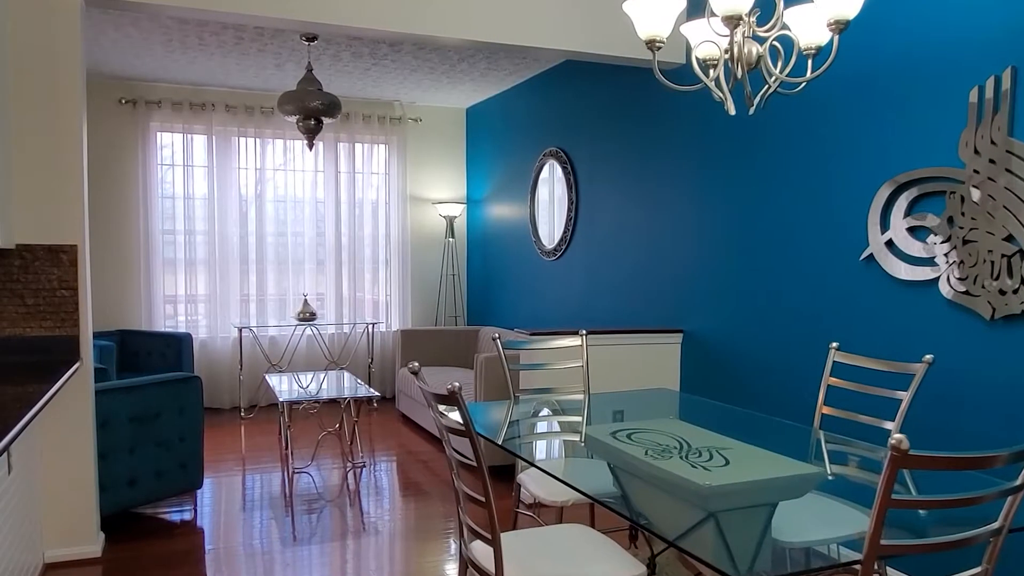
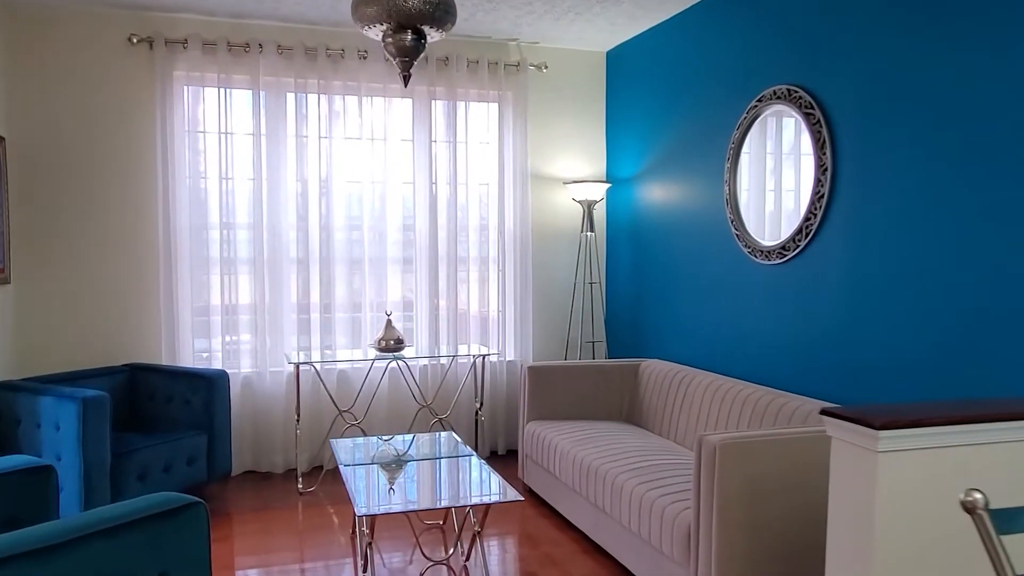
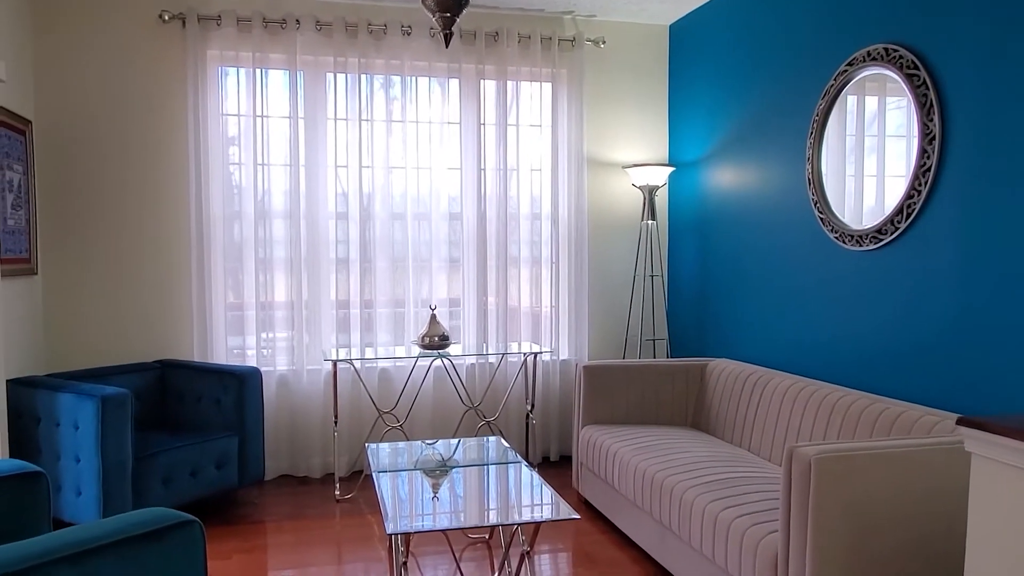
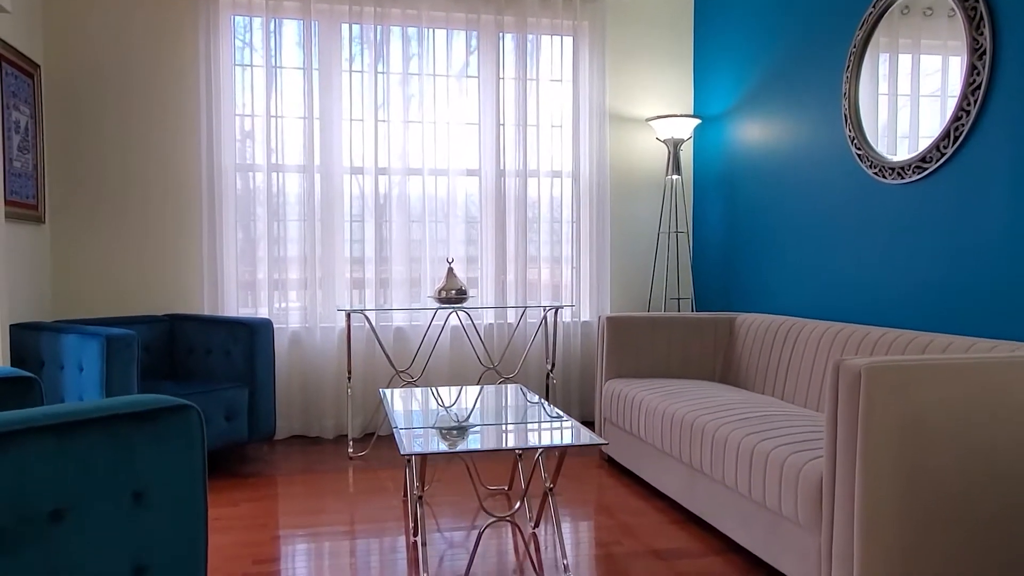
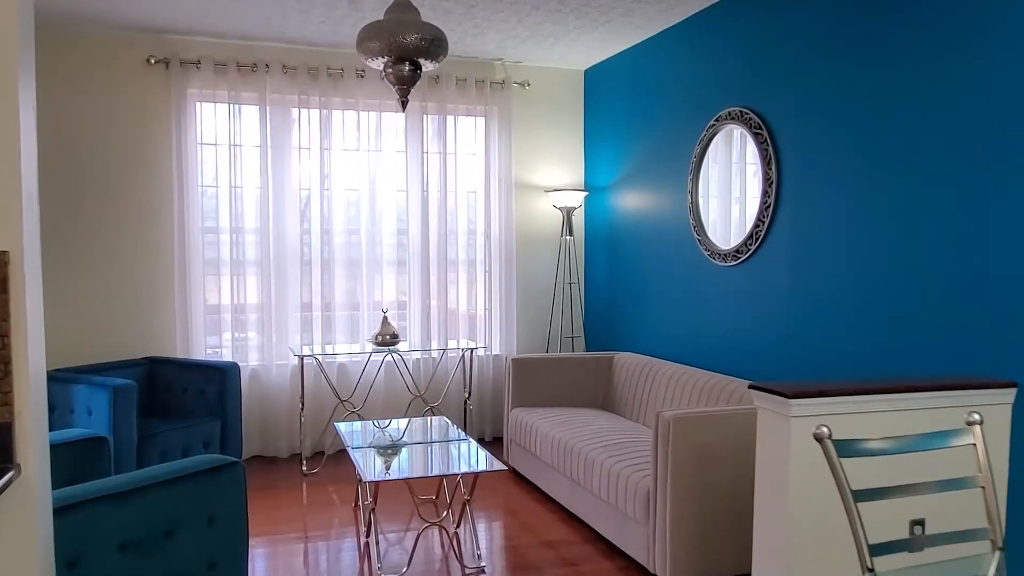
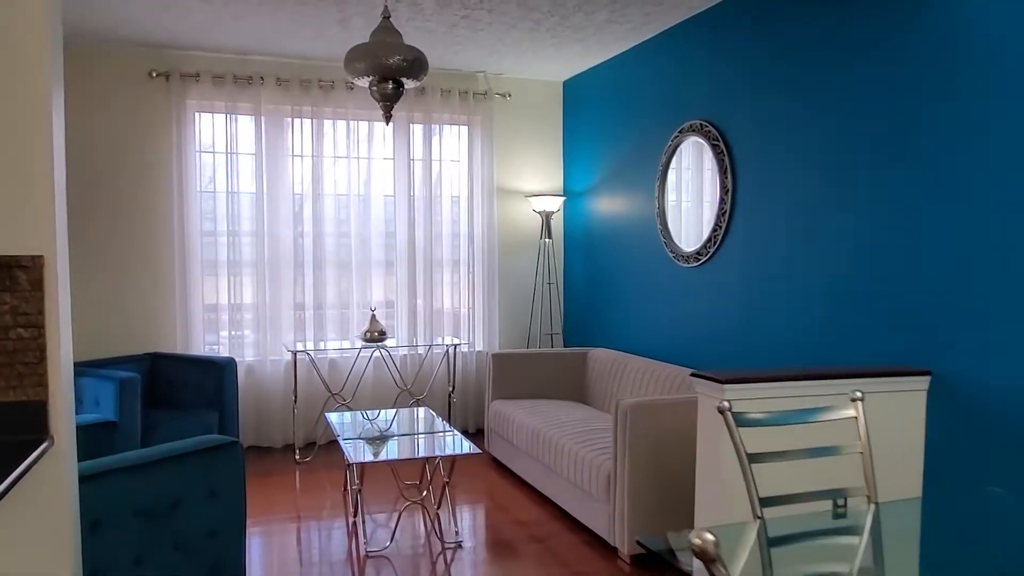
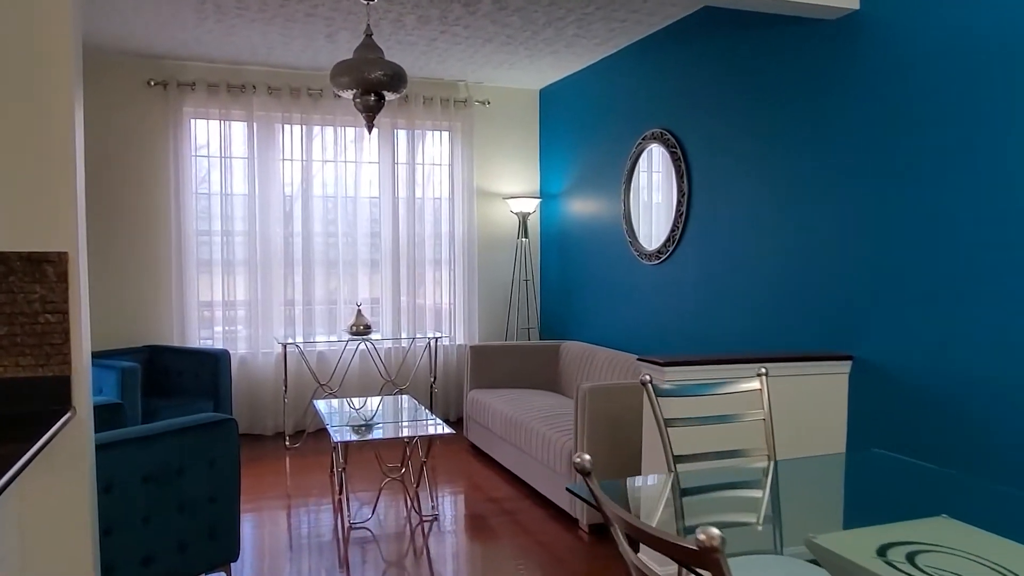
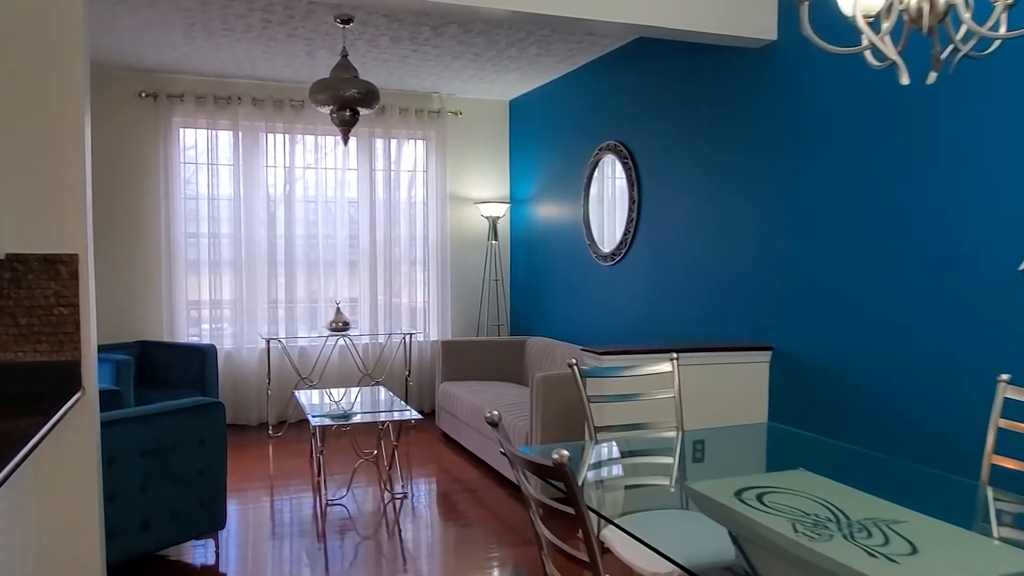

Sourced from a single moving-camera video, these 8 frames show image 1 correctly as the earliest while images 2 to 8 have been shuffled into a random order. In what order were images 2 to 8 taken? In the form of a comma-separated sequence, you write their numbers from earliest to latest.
8, 7, 6, 5, 2, 3, 4
